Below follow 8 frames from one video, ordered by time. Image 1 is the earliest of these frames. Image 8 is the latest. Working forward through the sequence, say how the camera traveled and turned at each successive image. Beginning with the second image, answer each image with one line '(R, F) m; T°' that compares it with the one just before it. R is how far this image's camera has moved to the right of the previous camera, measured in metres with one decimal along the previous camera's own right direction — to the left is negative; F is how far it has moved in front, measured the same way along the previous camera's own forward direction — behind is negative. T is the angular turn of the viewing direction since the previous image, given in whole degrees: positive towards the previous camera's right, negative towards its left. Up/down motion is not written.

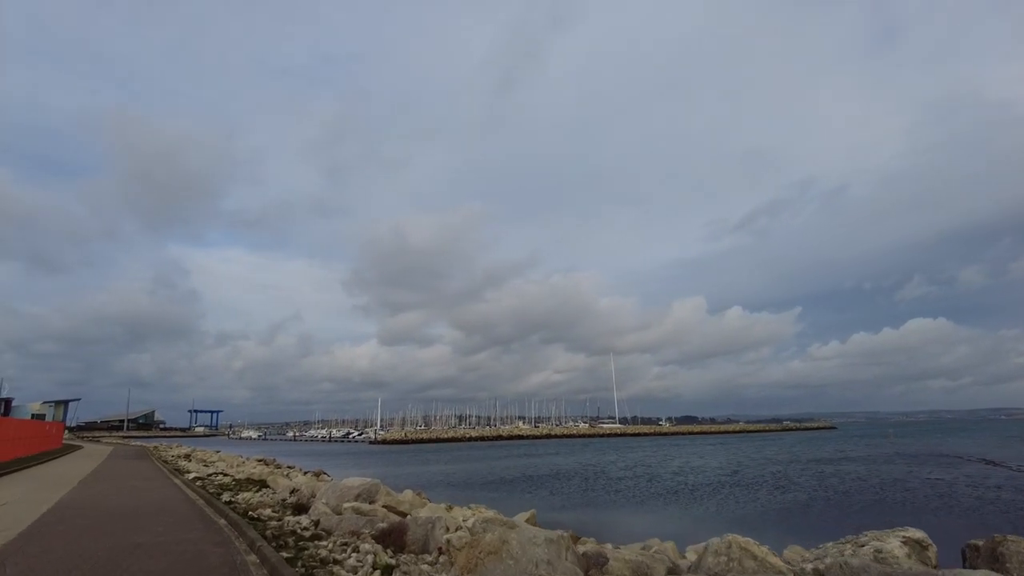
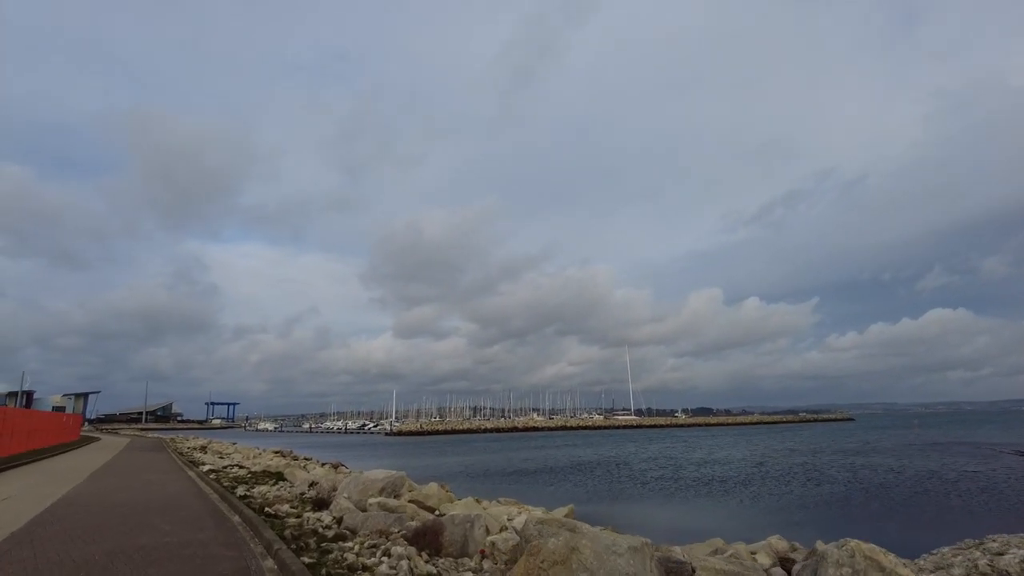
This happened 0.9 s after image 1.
(-0.4, +1.1) m; -1°
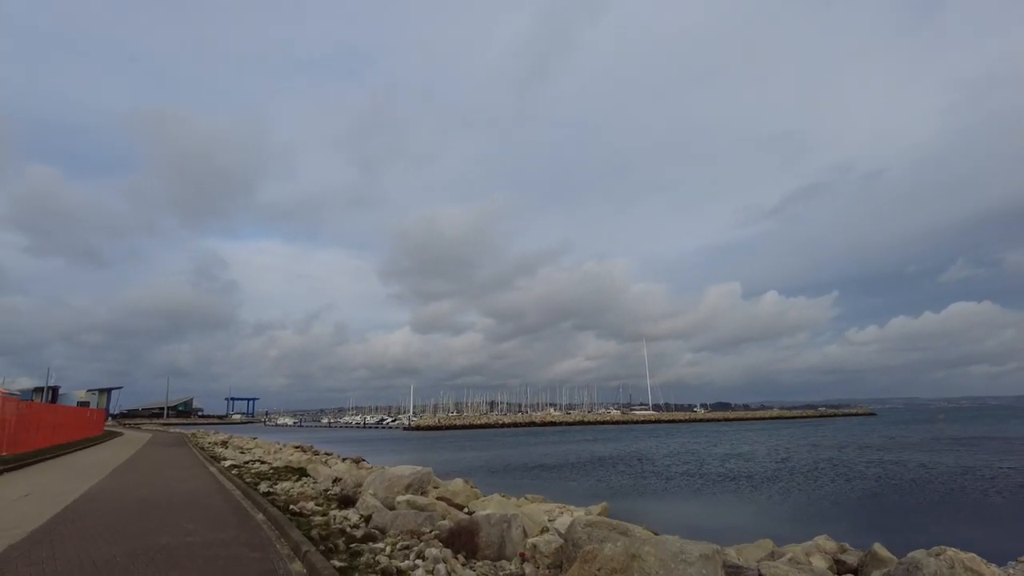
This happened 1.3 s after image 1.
(-0.2, +0.5) m; -1°
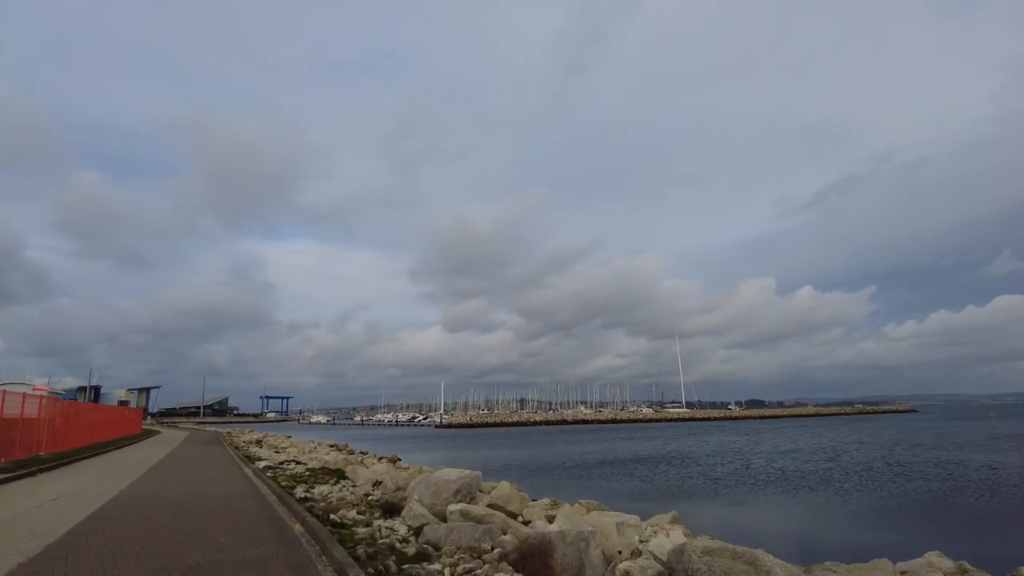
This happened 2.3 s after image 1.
(-0.5, +1.1) m; -2°
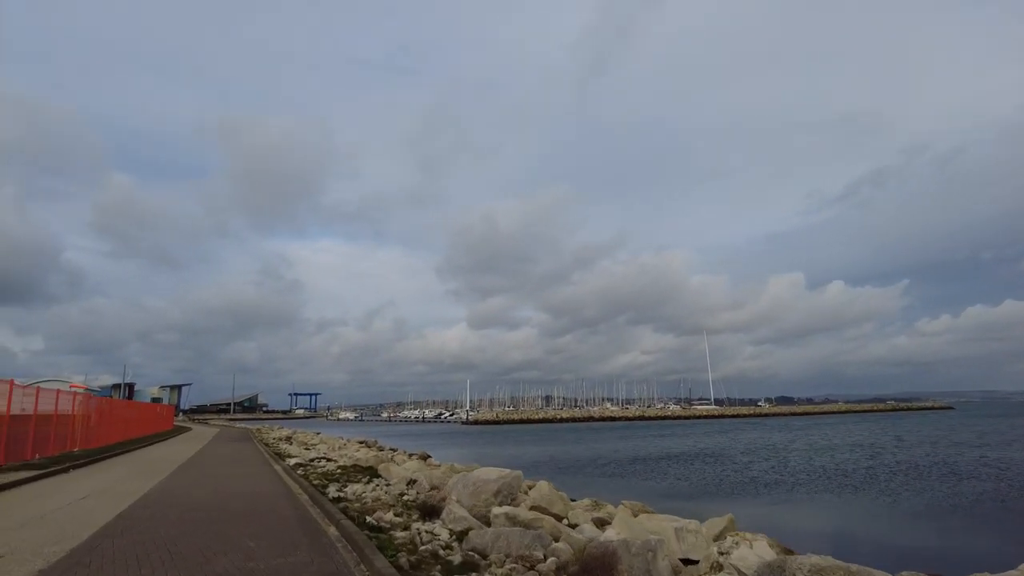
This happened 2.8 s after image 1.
(-0.3, +0.6) m; -2°
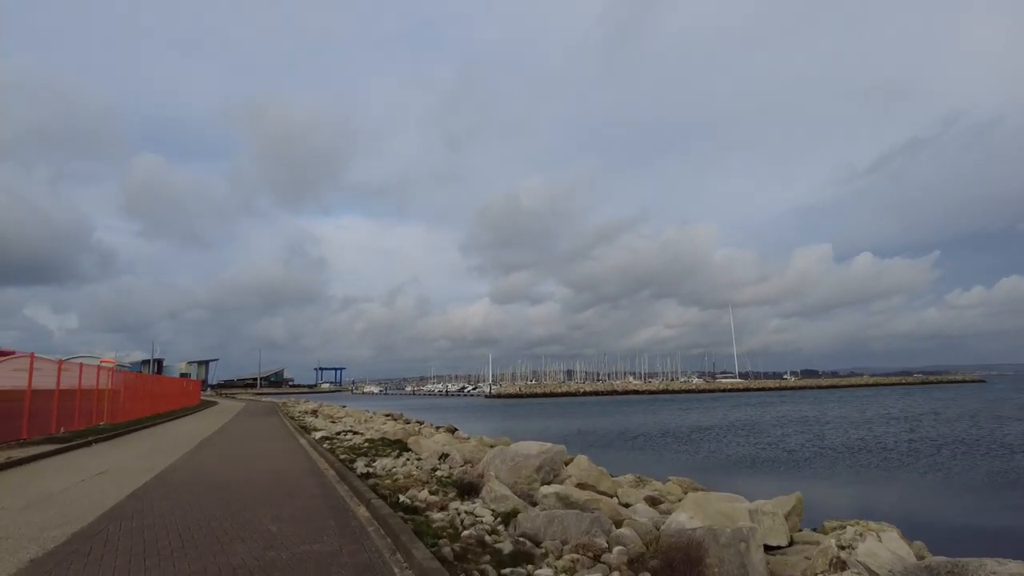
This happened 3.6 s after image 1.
(-0.3, +1.0) m; -2°
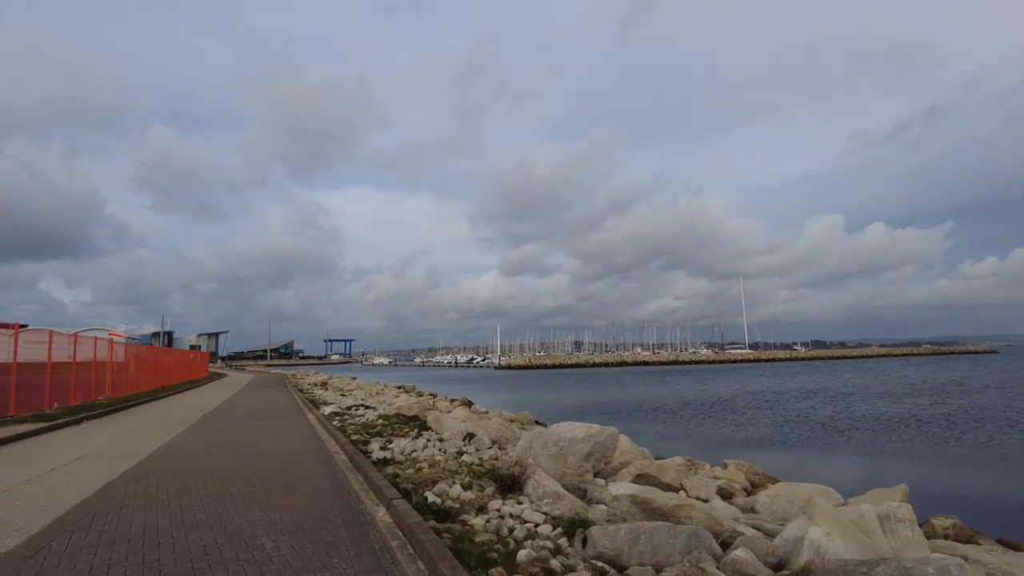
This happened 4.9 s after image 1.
(-0.4, +1.7) m; -1°
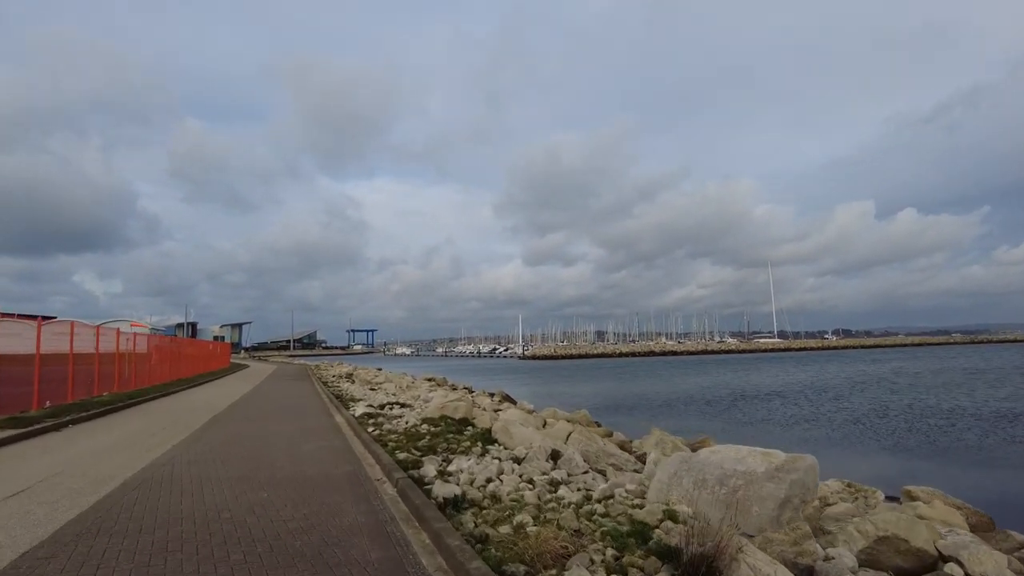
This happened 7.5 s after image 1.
(-1.0, +3.1) m; -2°
